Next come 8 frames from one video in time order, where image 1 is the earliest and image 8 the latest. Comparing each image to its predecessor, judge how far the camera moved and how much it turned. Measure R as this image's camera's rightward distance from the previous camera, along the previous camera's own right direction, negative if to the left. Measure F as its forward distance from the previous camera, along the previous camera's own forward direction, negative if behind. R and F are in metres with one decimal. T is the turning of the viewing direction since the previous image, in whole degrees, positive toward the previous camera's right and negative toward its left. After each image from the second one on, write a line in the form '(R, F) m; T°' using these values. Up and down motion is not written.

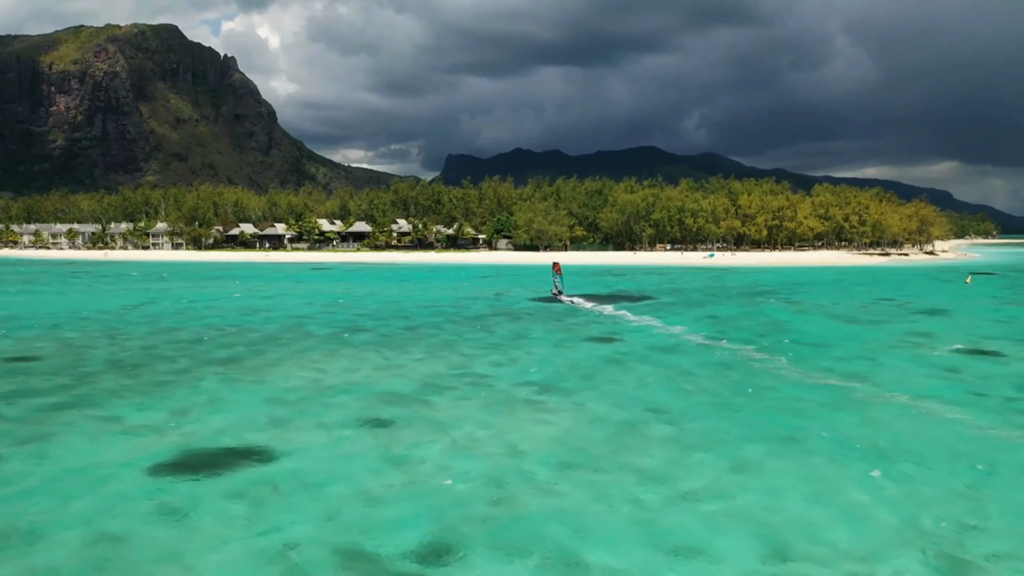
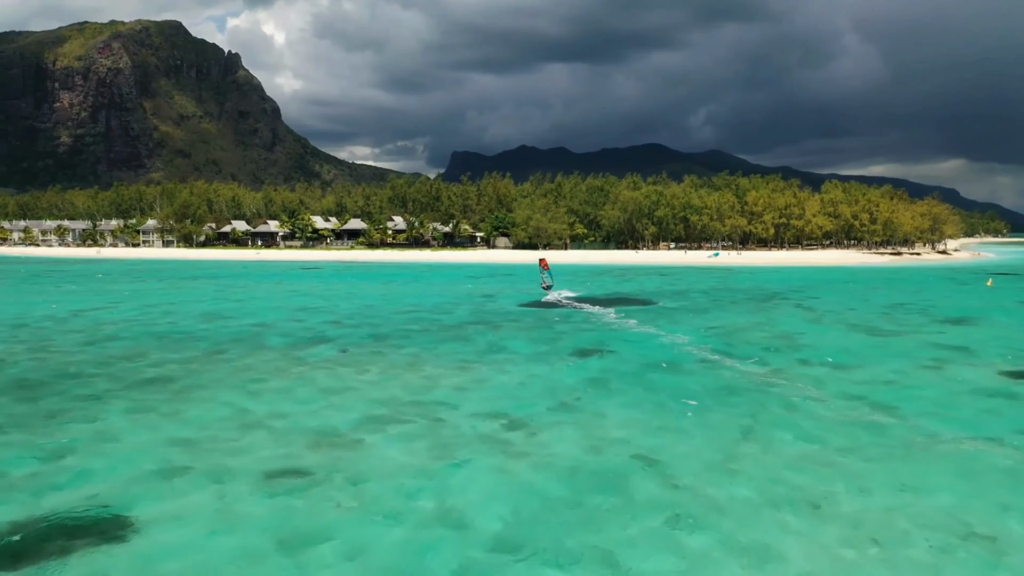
(+0.9, +3.4) m; 0°
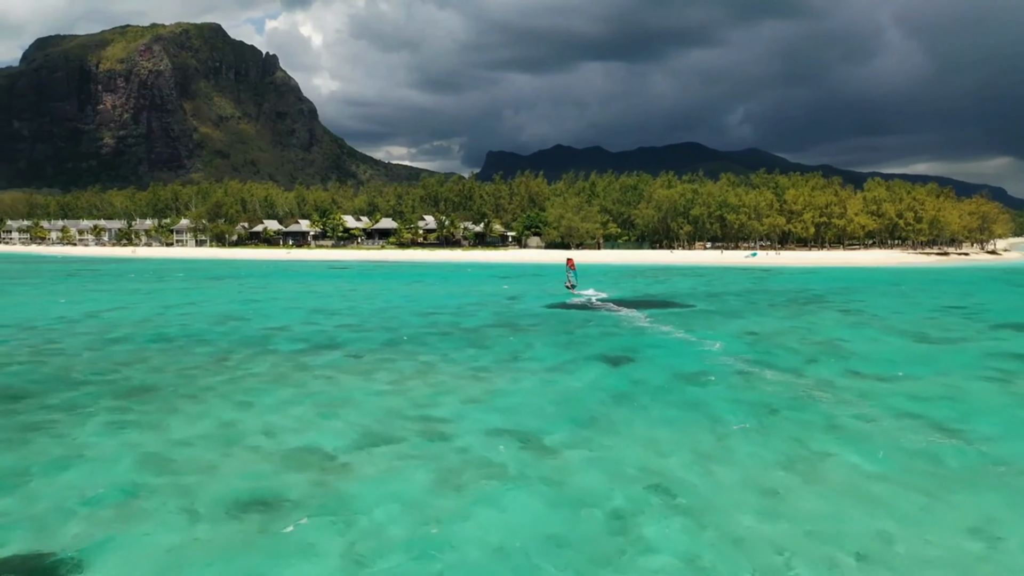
(+0.4, +1.7) m; -2°
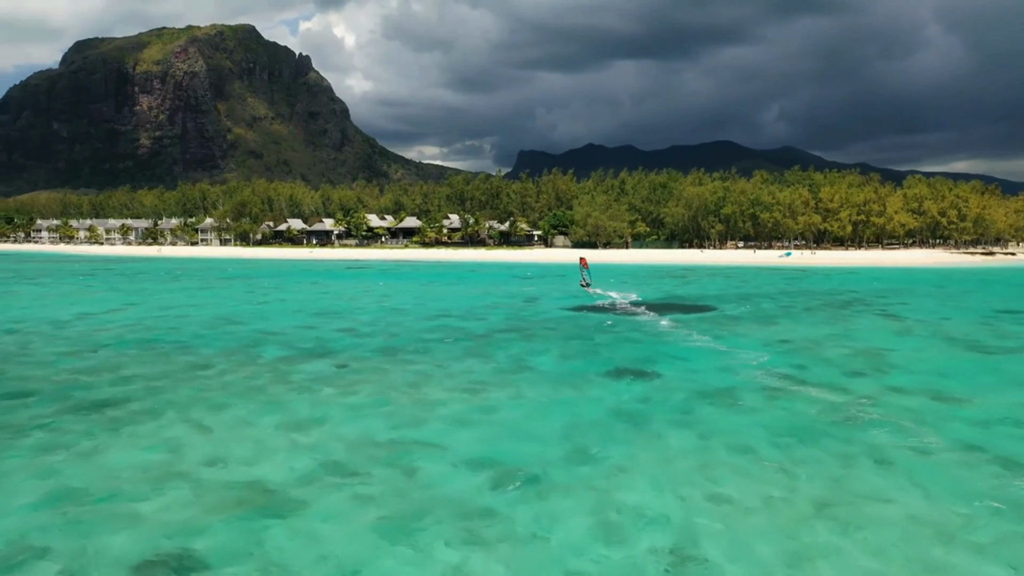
(+0.7, +2.3) m; -2°
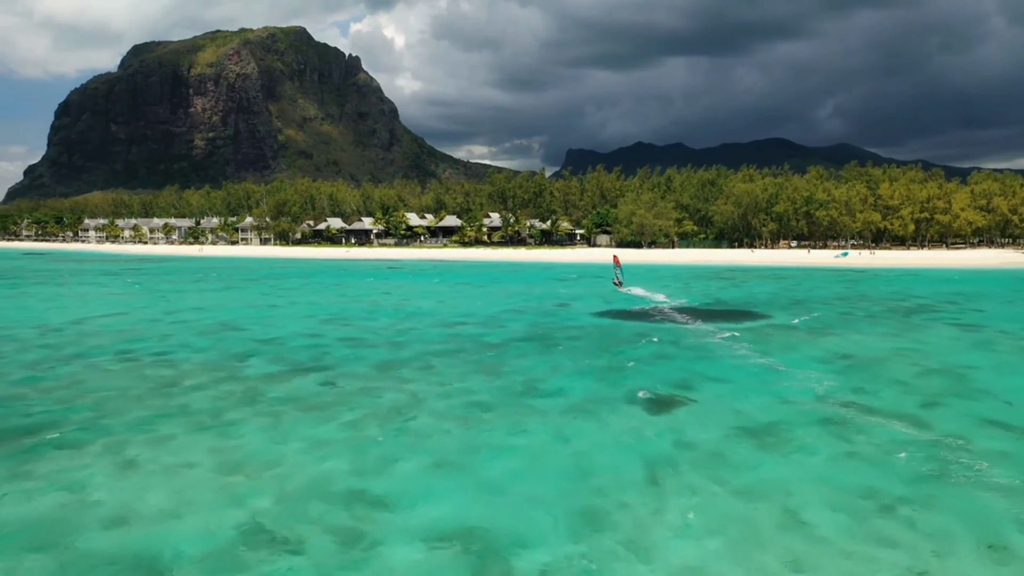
(+0.8, +3.2) m; -3°
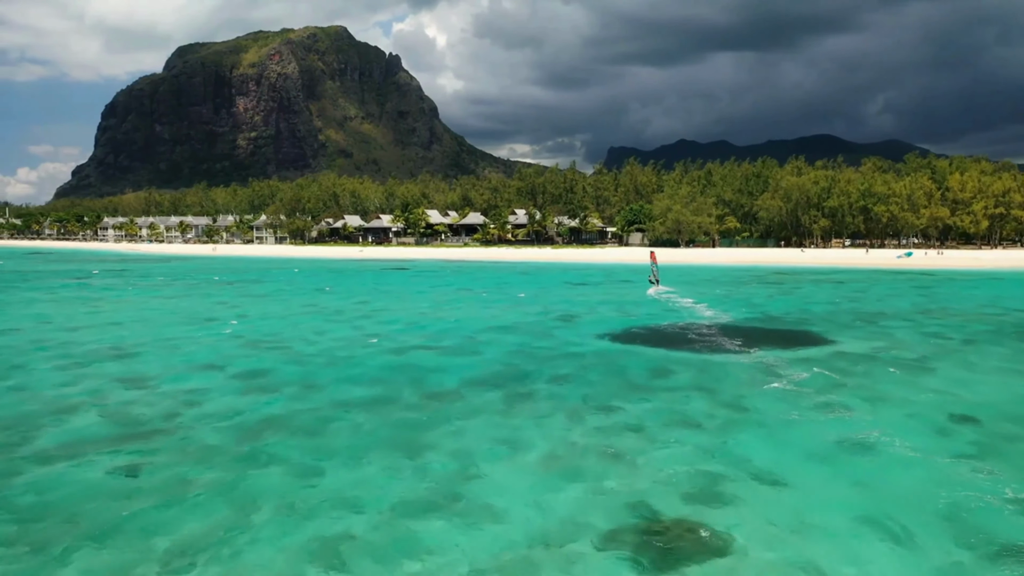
(+1.8, +7.6) m; -3°
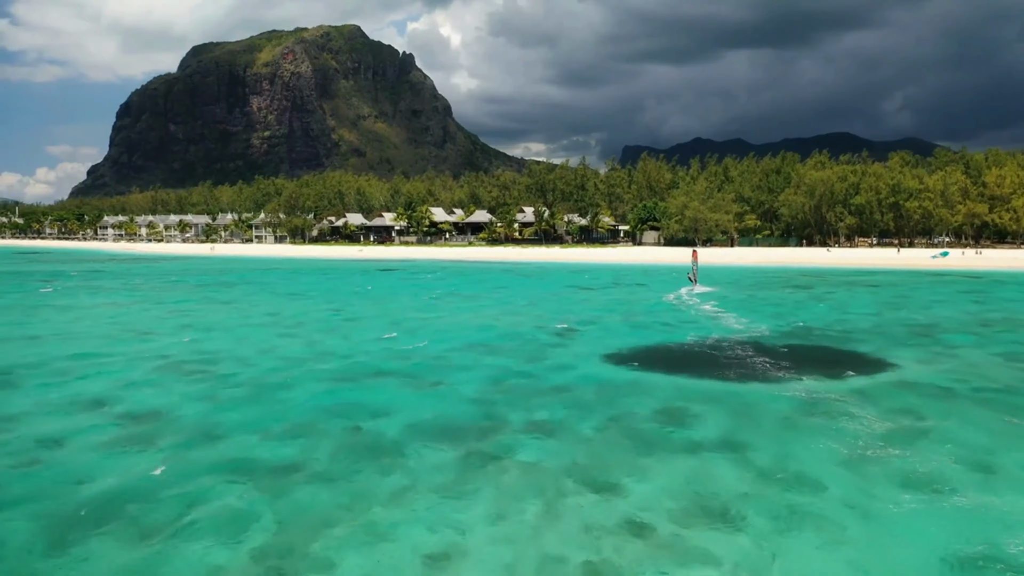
(+0.8, +4.7) m; -1°
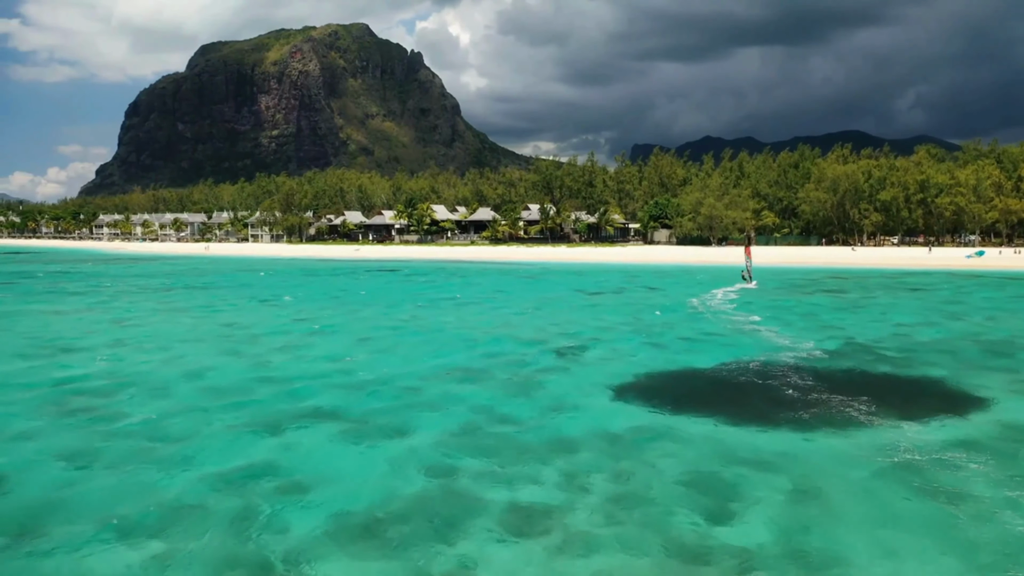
(+0.5, +4.5) m; -1°
